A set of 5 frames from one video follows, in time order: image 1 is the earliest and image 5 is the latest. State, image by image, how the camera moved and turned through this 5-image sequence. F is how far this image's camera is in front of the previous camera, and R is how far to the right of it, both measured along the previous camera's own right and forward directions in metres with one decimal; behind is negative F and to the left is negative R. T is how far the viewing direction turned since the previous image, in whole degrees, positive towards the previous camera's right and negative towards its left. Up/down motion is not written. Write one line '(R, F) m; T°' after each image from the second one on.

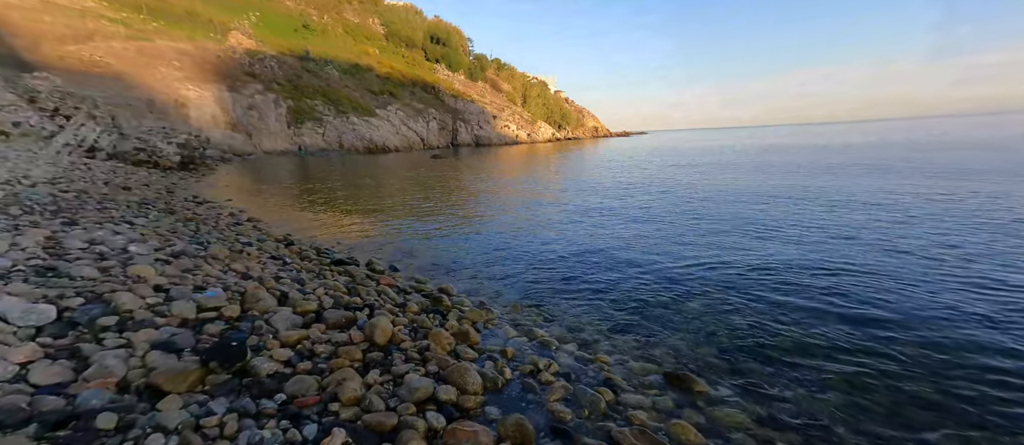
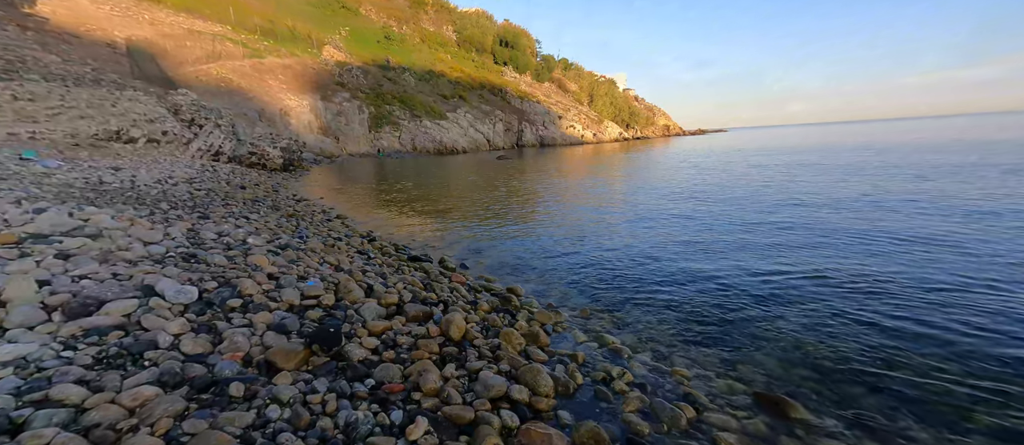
(-0.1, -0.2) m; -10°
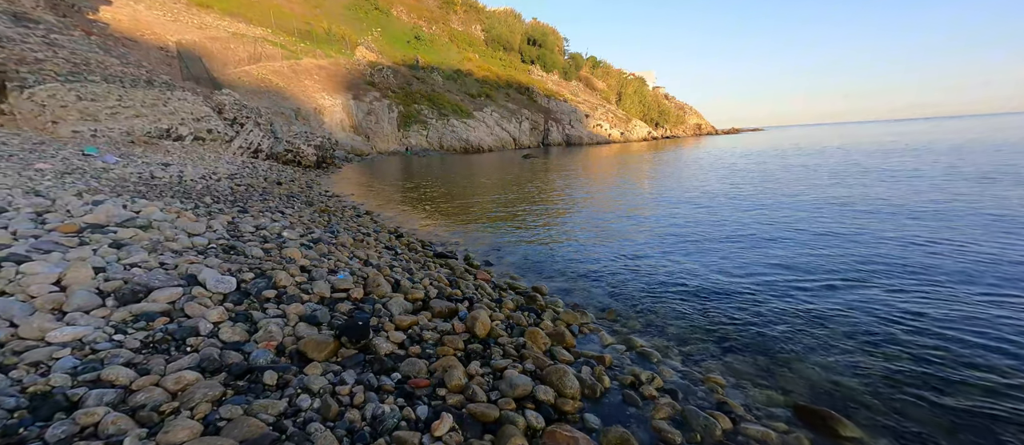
(0.0, +0.1) m; -4°
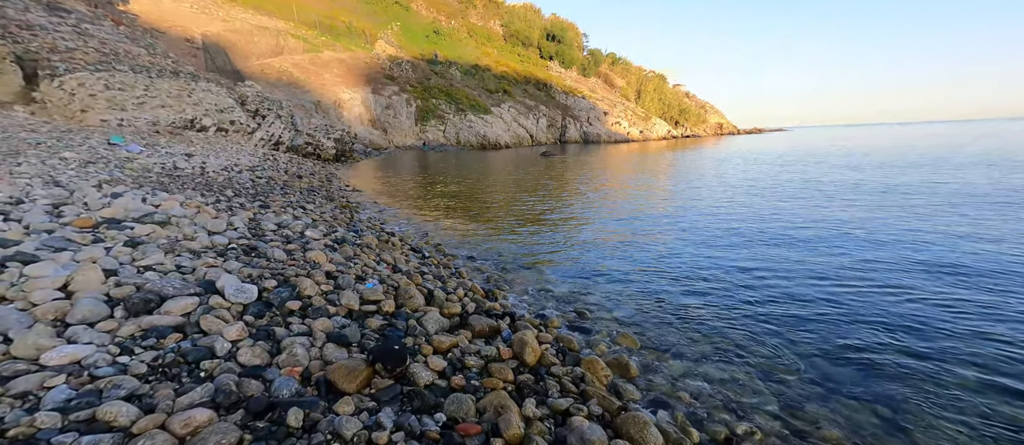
(-1.0, +1.4) m; -2°
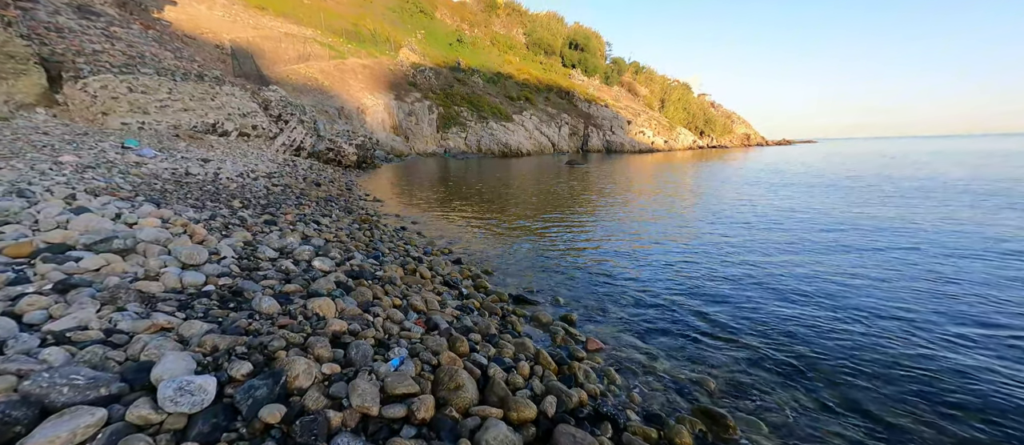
(-1.7, +4.4) m; -2°
